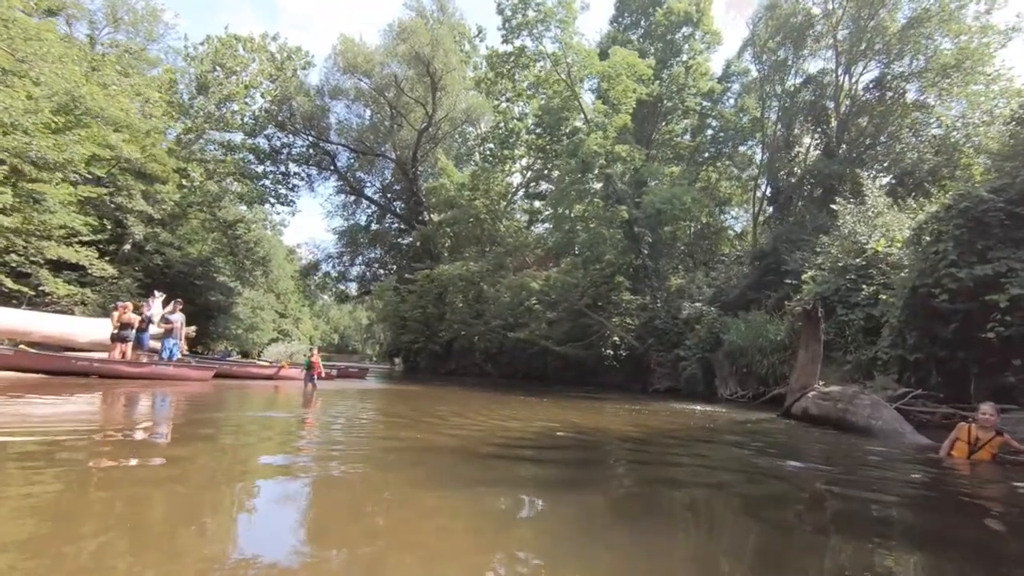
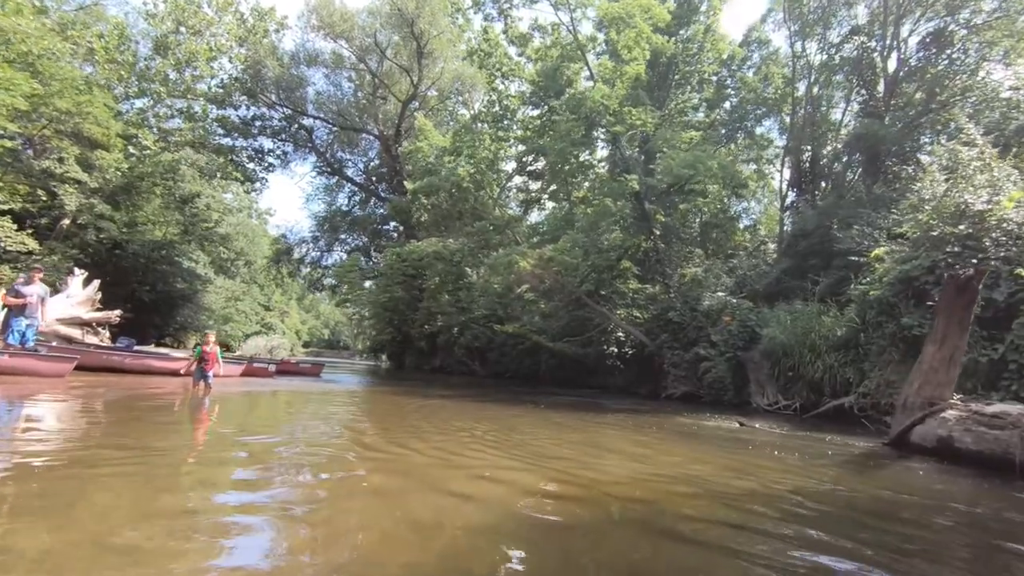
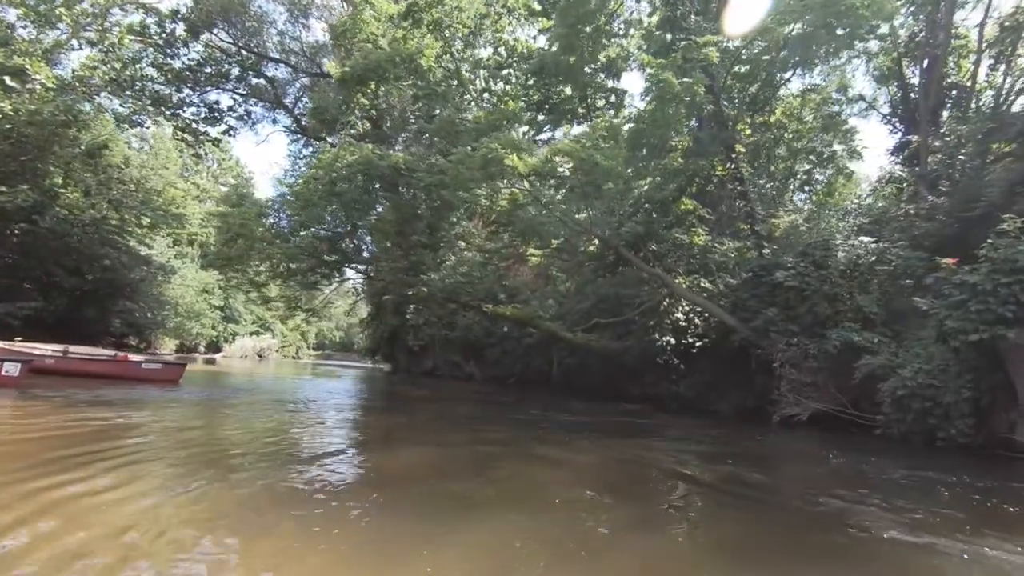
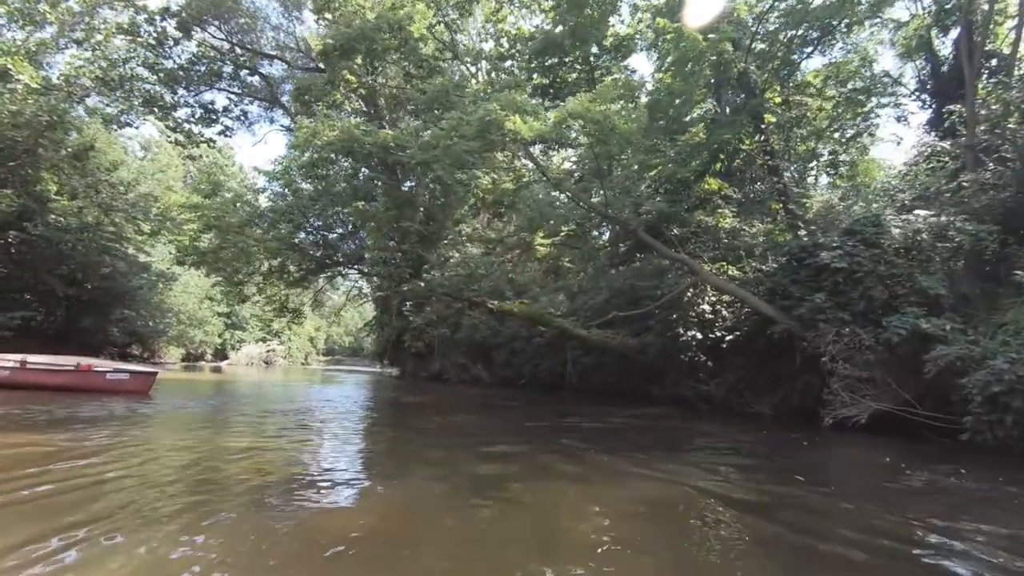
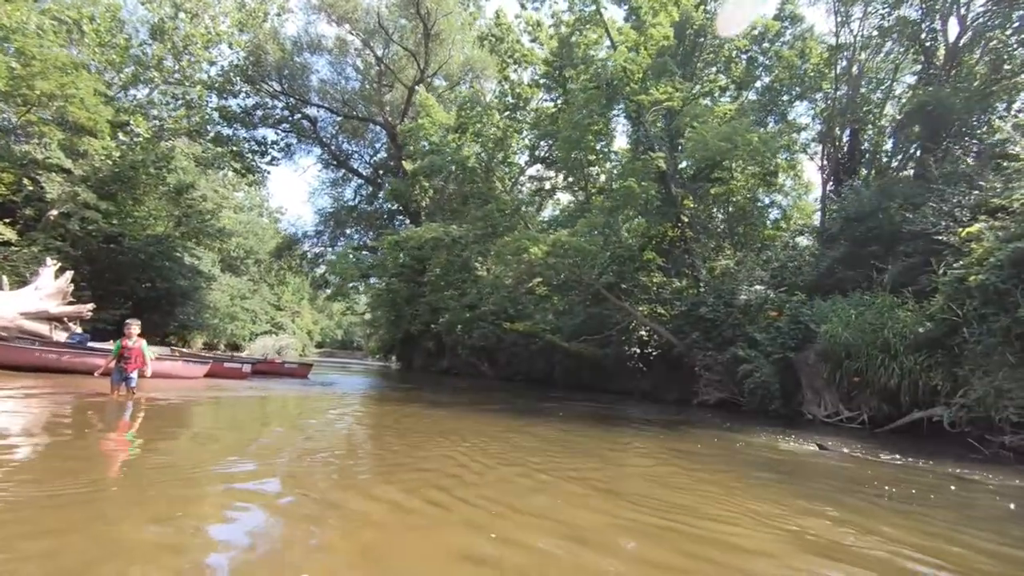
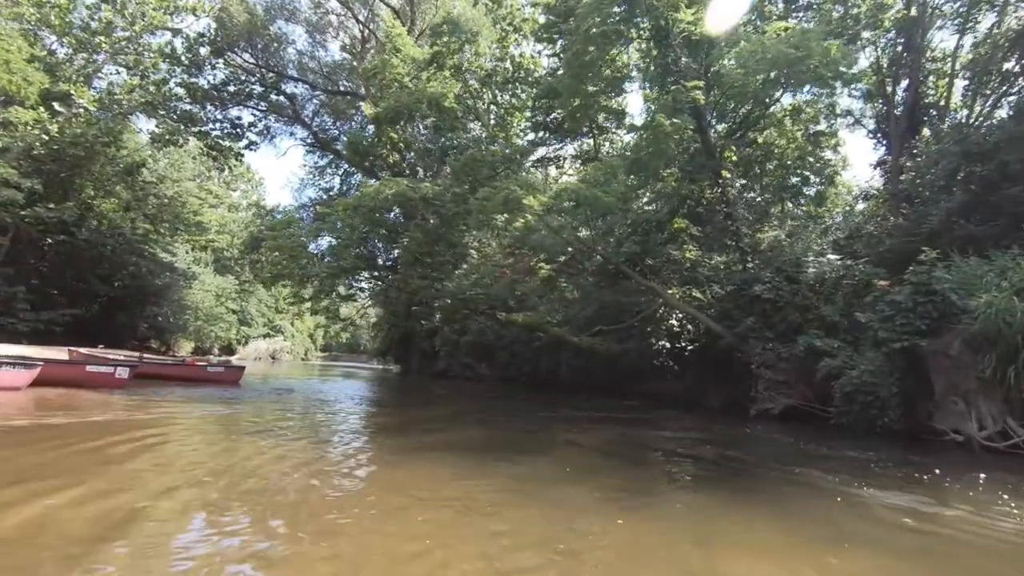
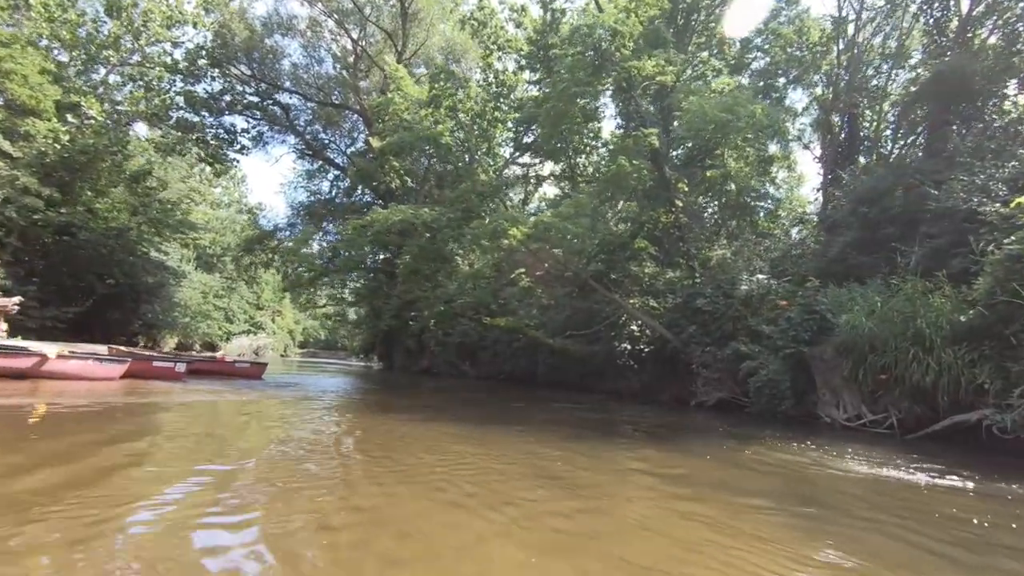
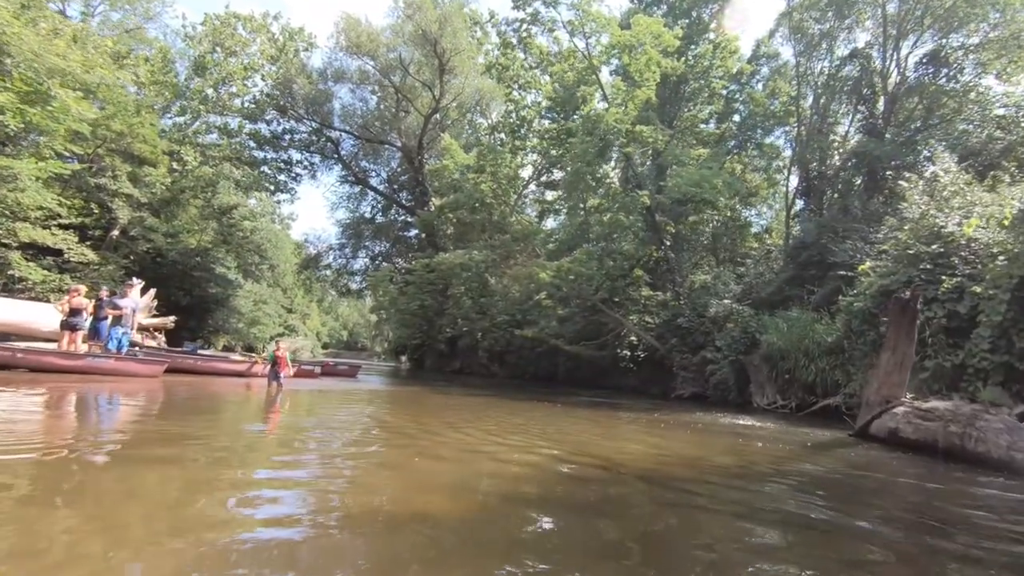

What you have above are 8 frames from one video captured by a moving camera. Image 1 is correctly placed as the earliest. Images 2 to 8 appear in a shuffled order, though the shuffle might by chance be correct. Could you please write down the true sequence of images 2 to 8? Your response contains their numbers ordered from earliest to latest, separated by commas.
8, 2, 5, 7, 6, 3, 4
